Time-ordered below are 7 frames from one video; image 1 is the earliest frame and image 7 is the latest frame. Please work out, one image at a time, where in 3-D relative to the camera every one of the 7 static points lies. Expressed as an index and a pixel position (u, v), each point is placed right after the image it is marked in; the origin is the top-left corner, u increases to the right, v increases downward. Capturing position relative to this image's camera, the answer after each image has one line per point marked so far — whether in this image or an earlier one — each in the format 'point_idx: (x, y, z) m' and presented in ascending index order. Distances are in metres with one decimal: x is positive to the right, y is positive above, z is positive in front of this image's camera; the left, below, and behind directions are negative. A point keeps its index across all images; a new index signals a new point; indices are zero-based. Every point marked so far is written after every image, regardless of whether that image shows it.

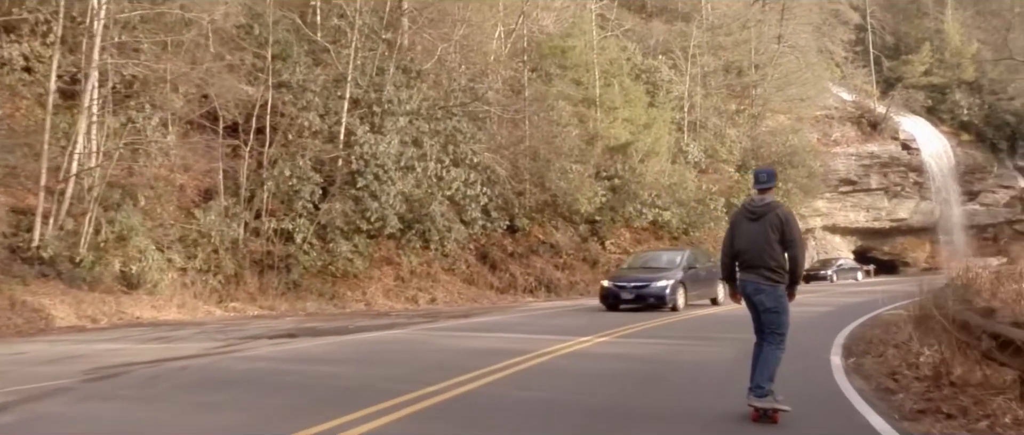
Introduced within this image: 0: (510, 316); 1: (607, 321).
0: (0.0, -2.1, +19.3) m
1: (+1.9, -2.0, +17.3) m
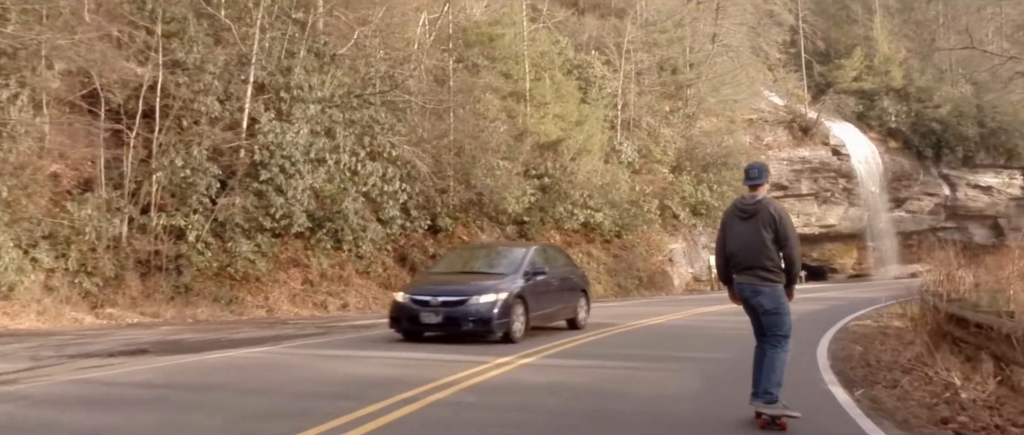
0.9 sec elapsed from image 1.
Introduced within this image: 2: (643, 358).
0: (-1.6, -2.0, +17.0) m
1: (+0.5, -1.9, +15.2) m
2: (+1.8, -1.9, +12.5) m
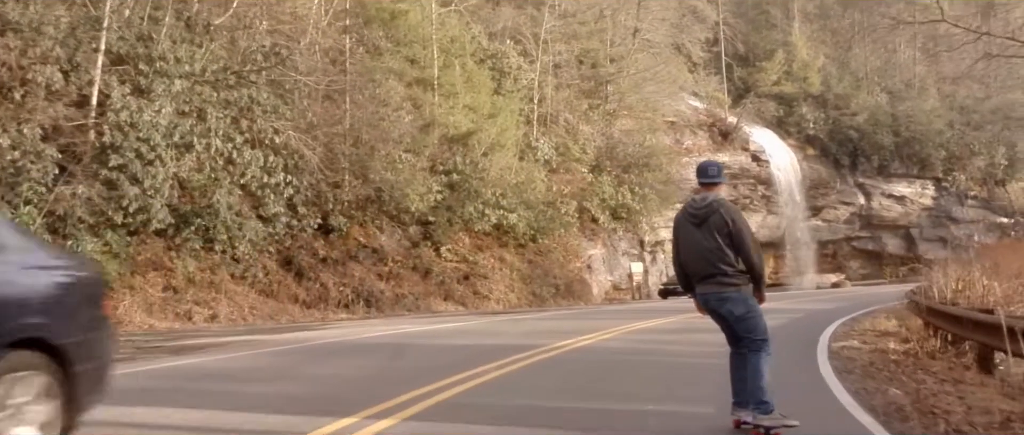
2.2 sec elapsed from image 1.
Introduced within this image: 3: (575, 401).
0: (-3.2, -1.9, +13.7) m
1: (-1.0, -1.8, +12.1) m
2: (+0.5, -1.8, +9.5) m
3: (+0.6, -1.8, +8.8) m
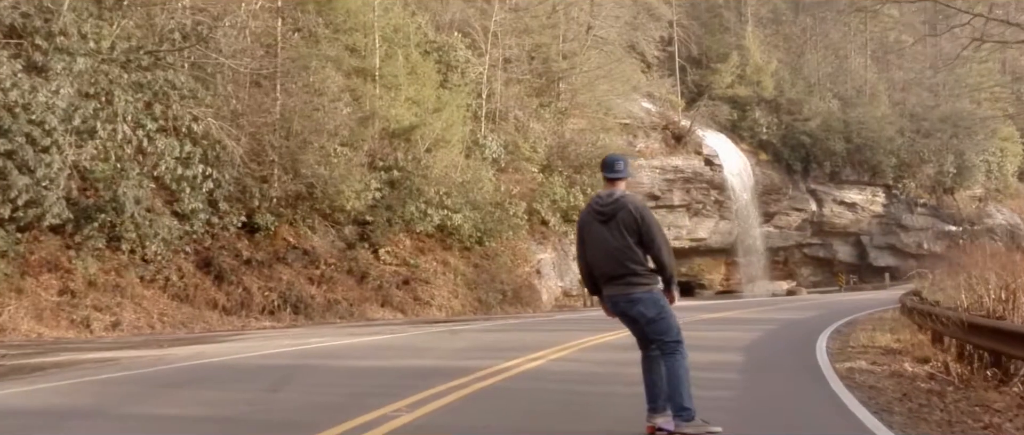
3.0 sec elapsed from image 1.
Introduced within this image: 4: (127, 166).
0: (-4.0, -1.8, +11.6) m
1: (-1.7, -1.7, +10.1) m
2: (0.0, -1.7, +7.6) m
3: (+0.1, -1.7, +7.0) m
4: (-8.1, +1.1, +19.3) m
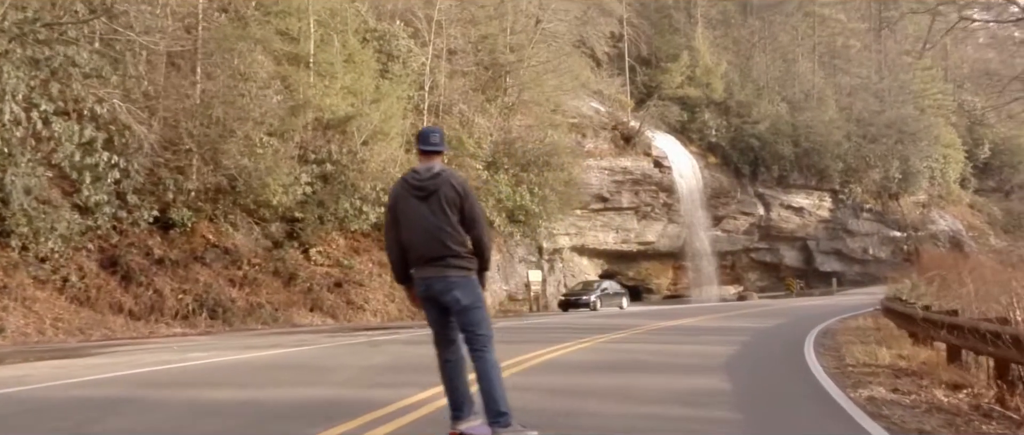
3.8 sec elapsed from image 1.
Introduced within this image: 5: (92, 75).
0: (-4.7, -1.6, +9.6) m
1: (-2.4, -1.6, +8.3) m
2: (-0.5, -1.6, +5.9) m
3: (-0.3, -1.6, +5.2) m
4: (-9.3, +1.2, +17.1) m
5: (-8.5, +2.9, +18.4) m
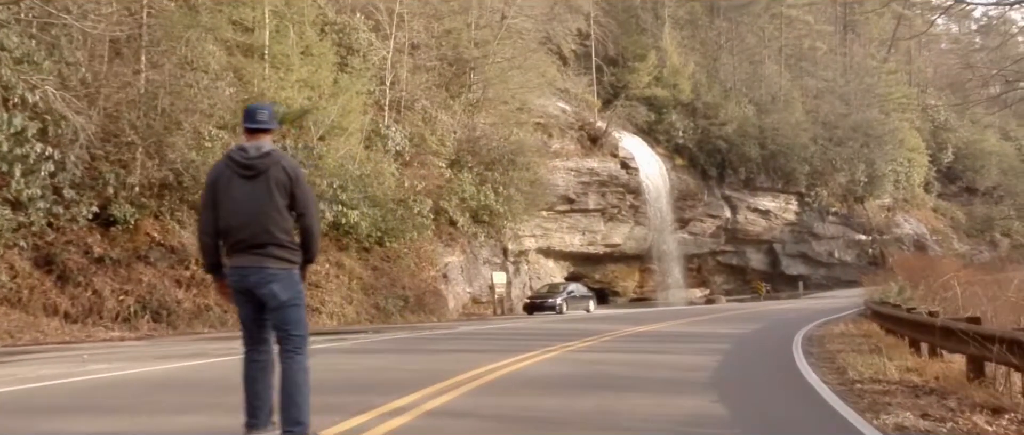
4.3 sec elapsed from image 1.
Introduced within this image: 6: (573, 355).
0: (-5.1, -1.5, +8.5) m
1: (-2.7, -1.5, +7.3) m
2: (-0.8, -1.5, +4.9) m
3: (-0.6, -1.5, +4.3) m
4: (-9.9, +1.3, +15.8) m
5: (-9.2, +3.0, +17.2) m
6: (+0.8, -1.8, +12.2) m
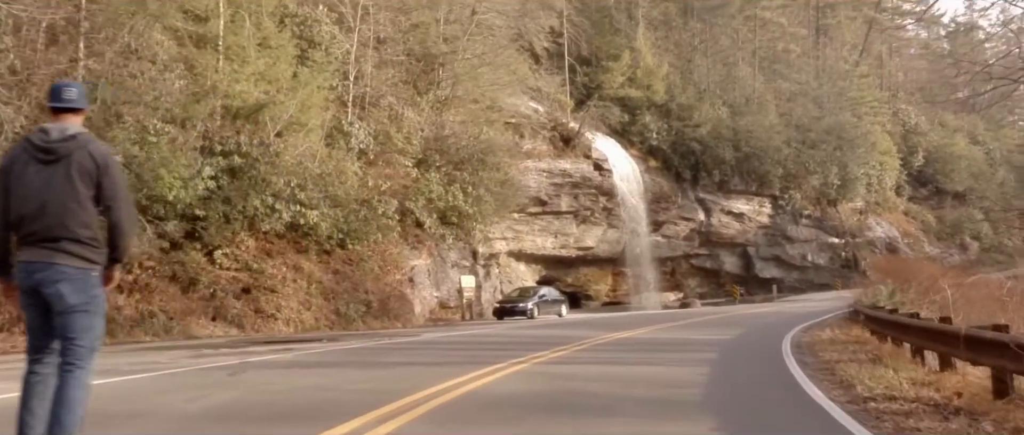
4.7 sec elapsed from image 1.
0: (-5.5, -1.5, +7.2) m
1: (-3.0, -1.4, +6.0) m
2: (-1.0, -1.4, +3.7) m
3: (-0.8, -1.4, +3.1) m
4: (-10.5, +1.4, +14.3) m
5: (-9.8, +3.0, +15.8) m
6: (+0.3, -1.8, +11.0) m
